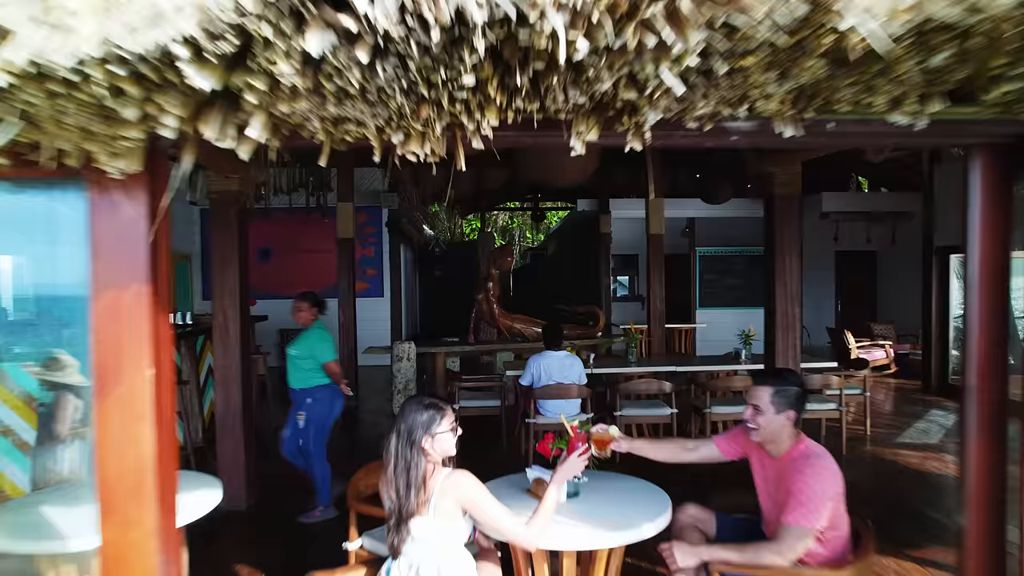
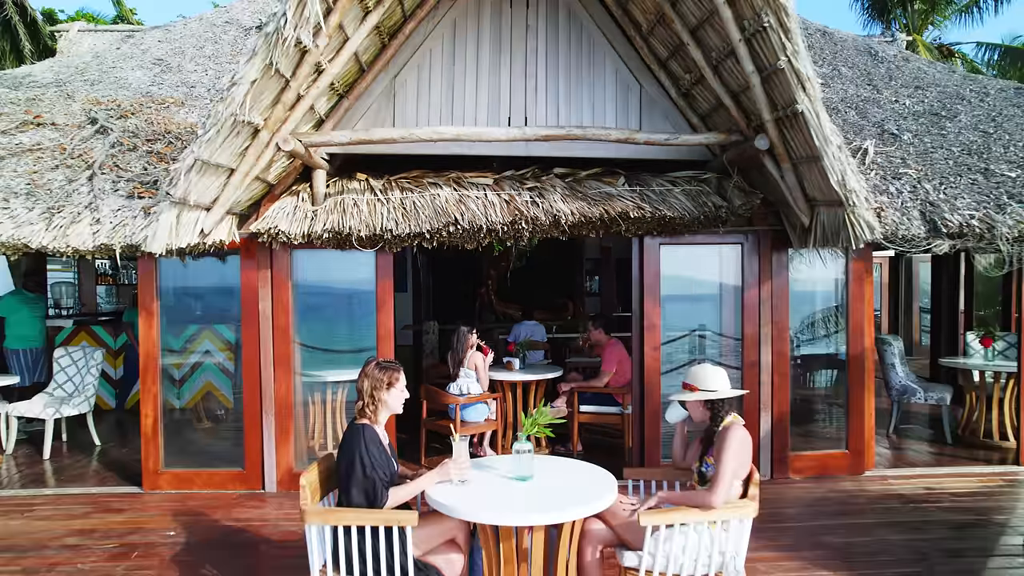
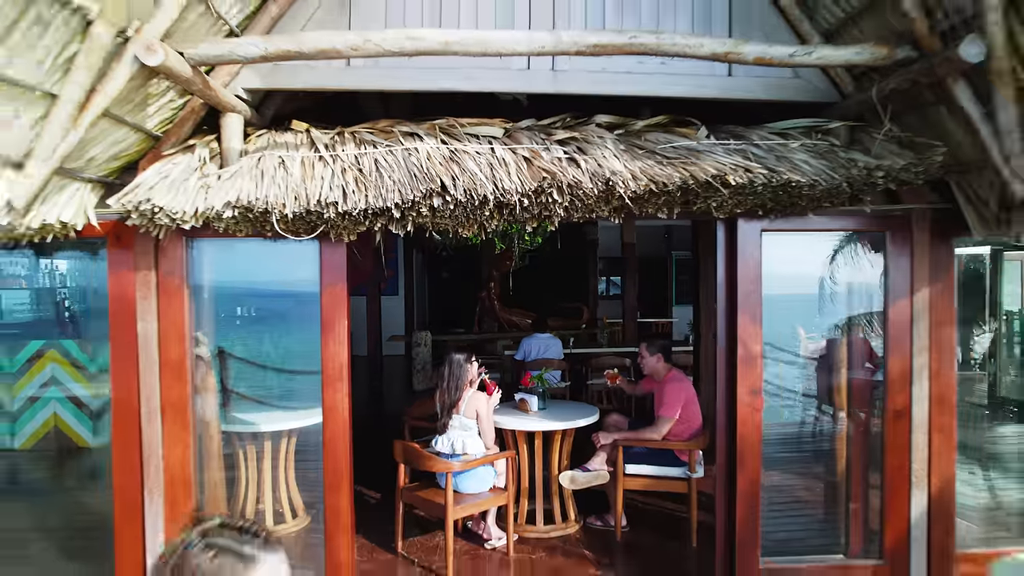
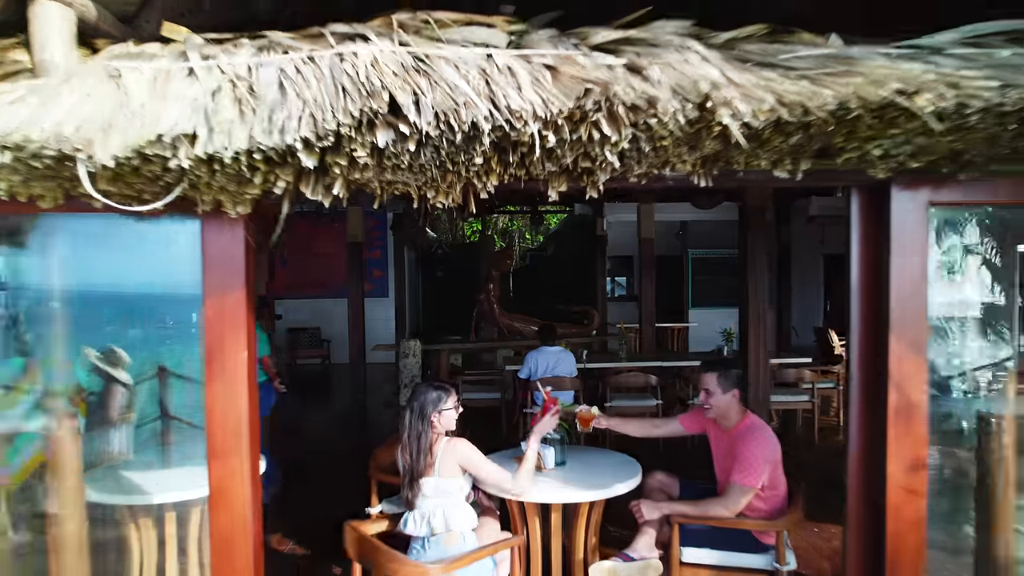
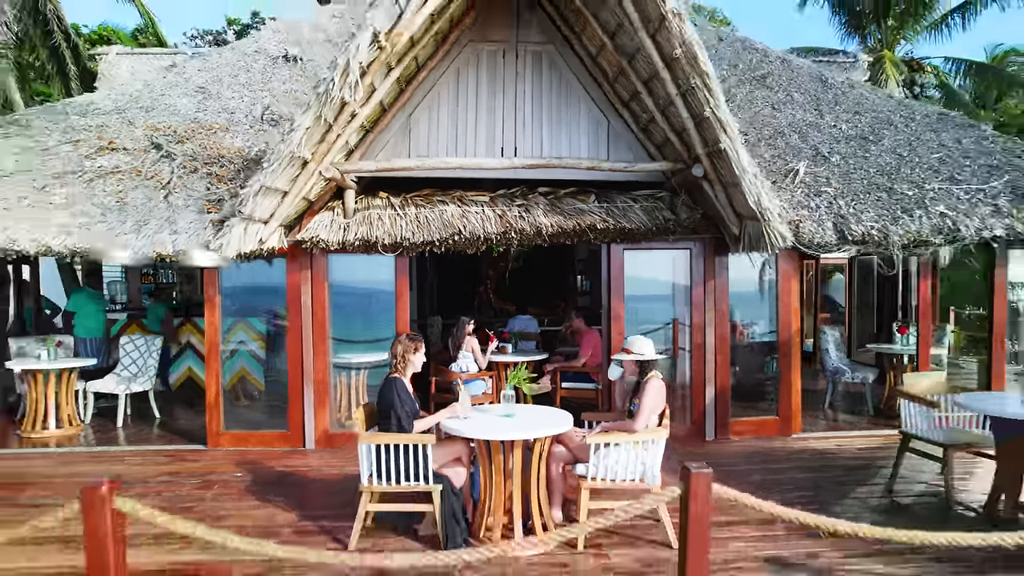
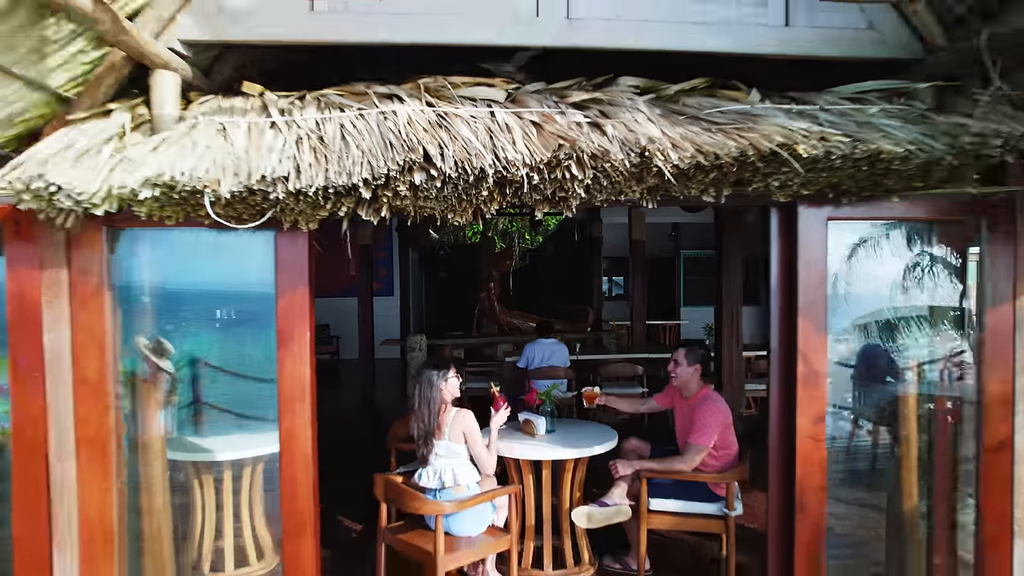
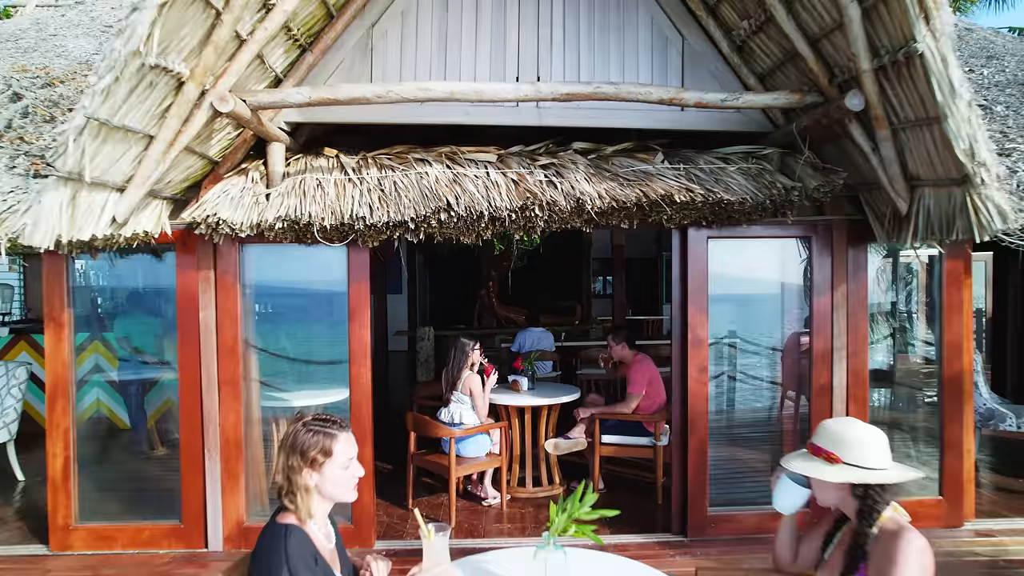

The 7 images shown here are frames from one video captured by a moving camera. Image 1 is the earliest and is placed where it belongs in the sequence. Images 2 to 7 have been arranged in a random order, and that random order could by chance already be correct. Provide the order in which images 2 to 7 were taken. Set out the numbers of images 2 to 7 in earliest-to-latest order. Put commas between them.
4, 6, 3, 7, 2, 5
